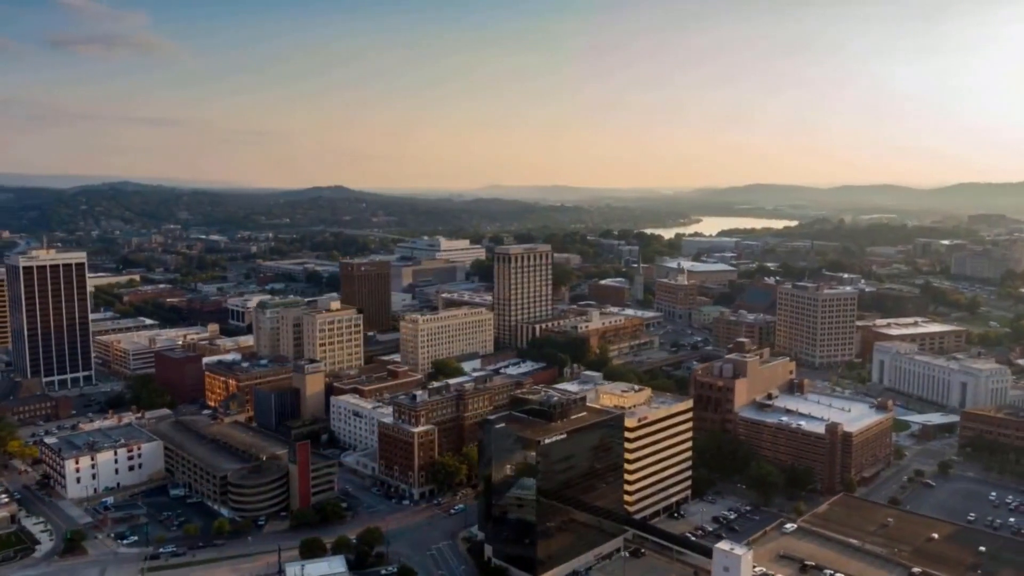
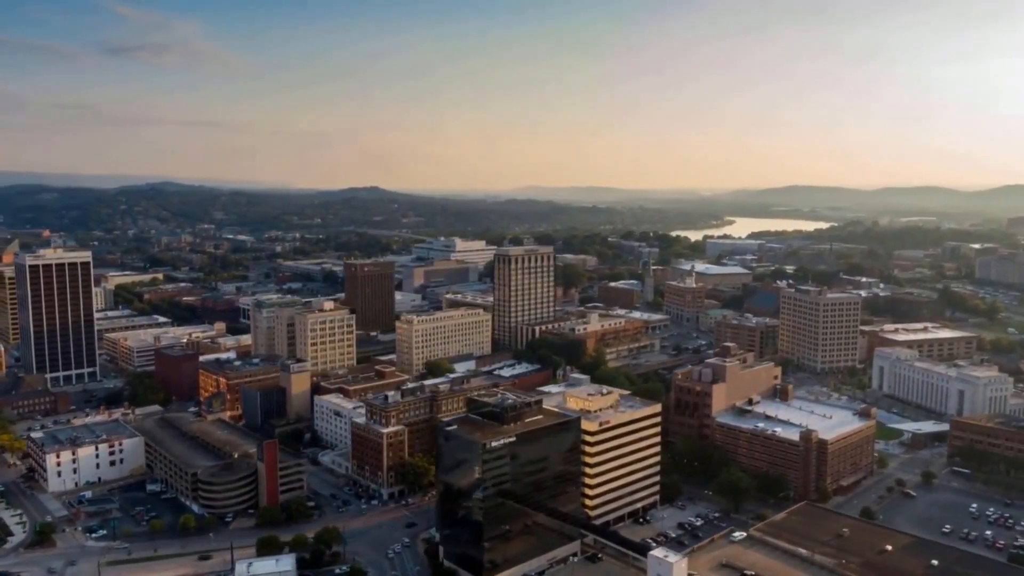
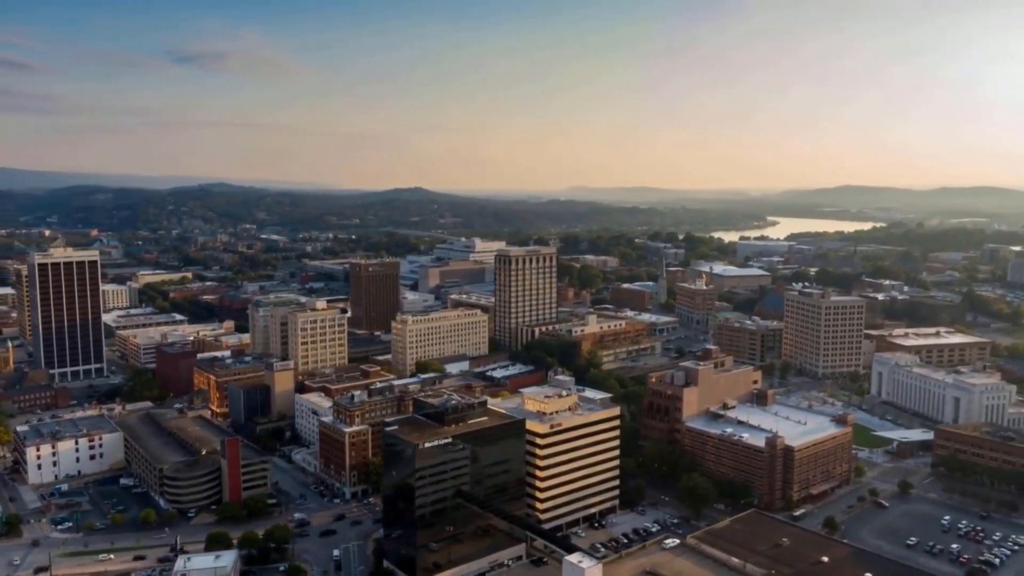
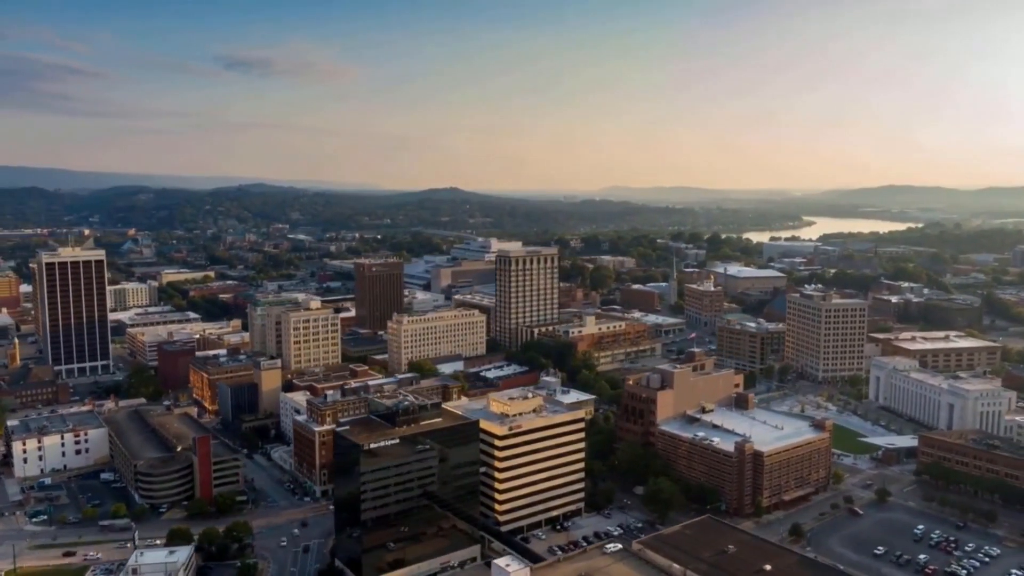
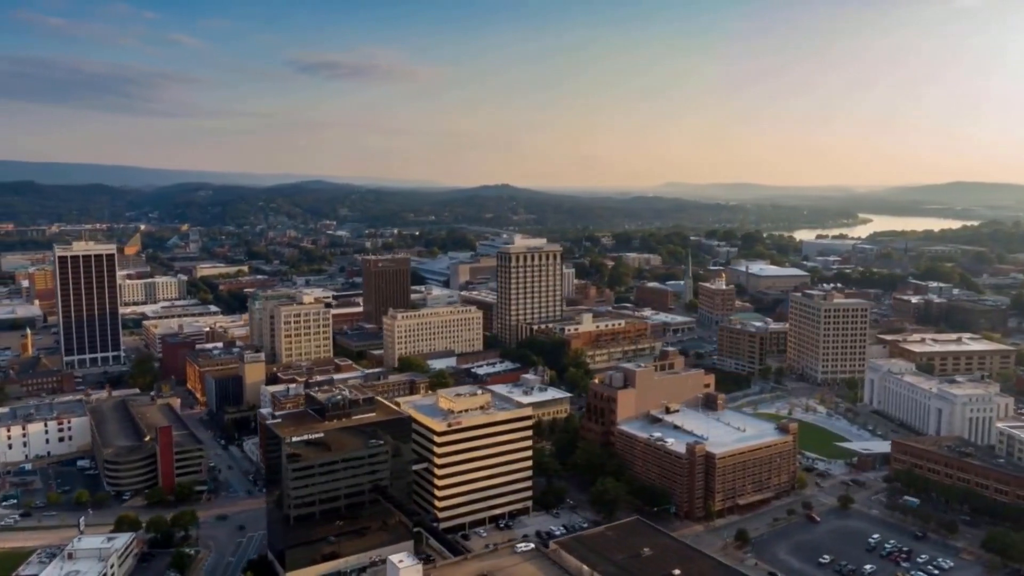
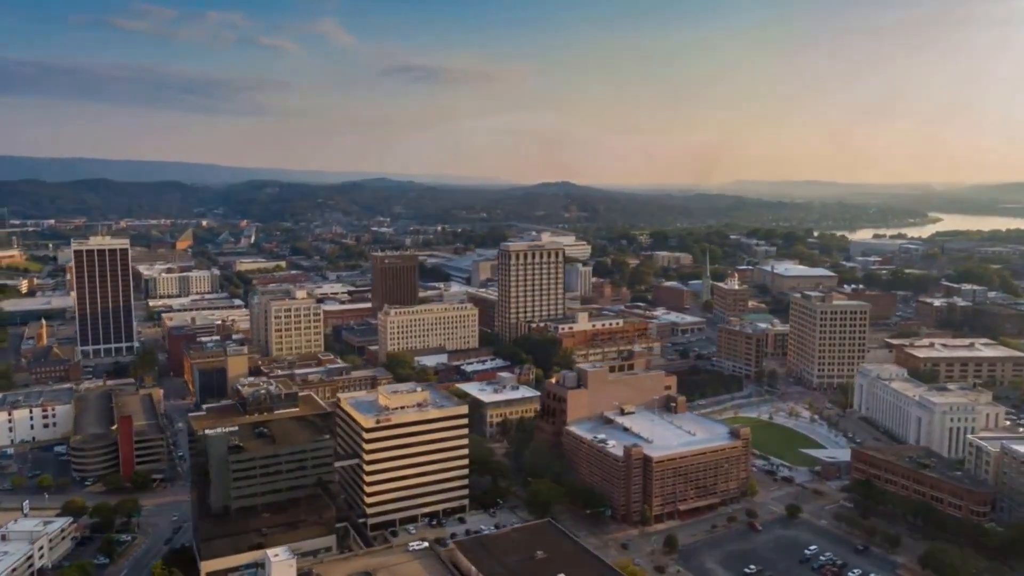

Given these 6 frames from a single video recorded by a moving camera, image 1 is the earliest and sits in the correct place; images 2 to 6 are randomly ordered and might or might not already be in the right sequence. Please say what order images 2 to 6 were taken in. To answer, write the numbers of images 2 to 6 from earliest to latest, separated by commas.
2, 3, 4, 5, 6
